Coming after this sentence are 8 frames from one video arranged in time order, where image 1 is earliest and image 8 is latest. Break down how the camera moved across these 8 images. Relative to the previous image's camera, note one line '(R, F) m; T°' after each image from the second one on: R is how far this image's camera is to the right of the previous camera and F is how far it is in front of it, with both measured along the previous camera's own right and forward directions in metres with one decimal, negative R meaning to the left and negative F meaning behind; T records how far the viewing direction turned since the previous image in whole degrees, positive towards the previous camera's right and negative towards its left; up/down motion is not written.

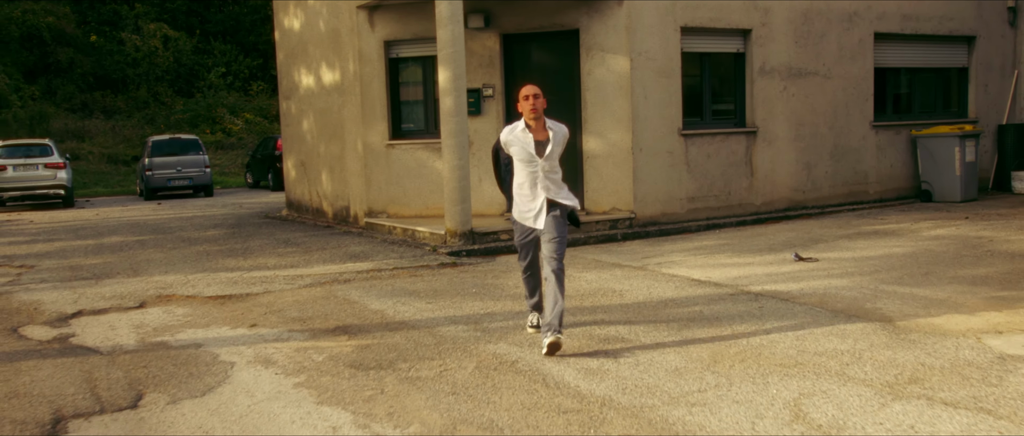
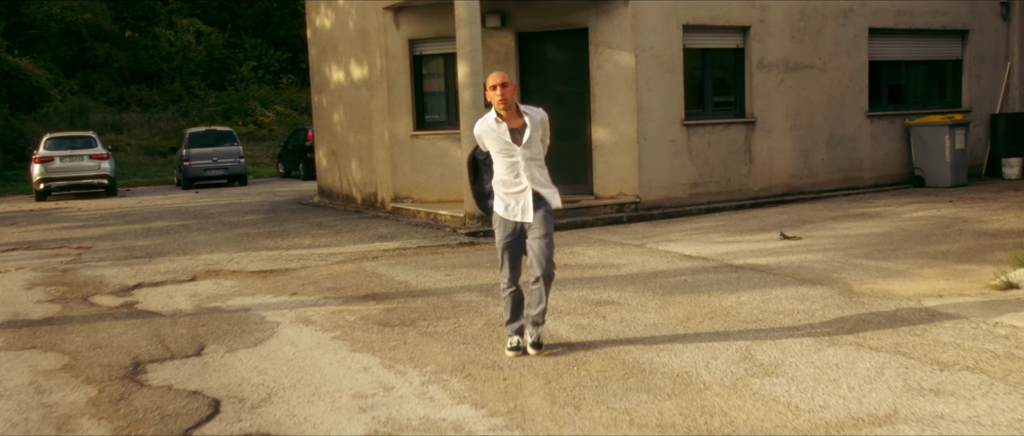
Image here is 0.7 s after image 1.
(+0.1, -1.0) m; -1°
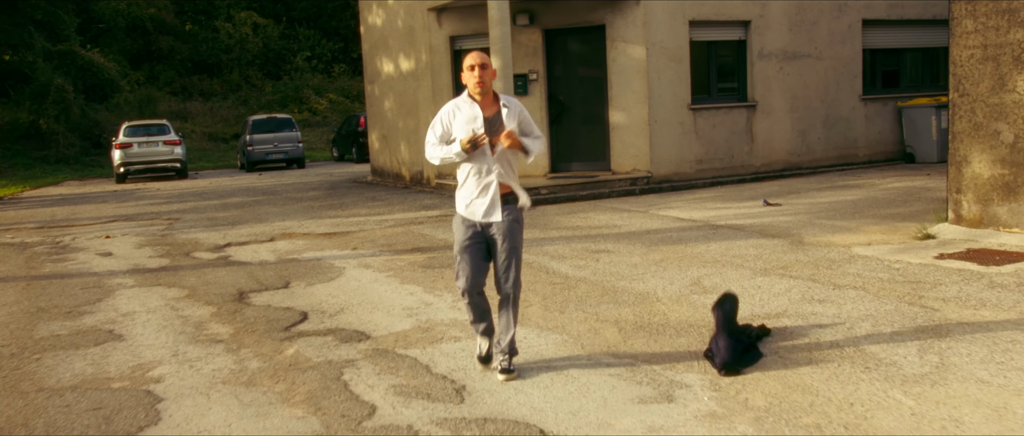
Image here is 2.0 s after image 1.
(+0.3, -1.9) m; -2°
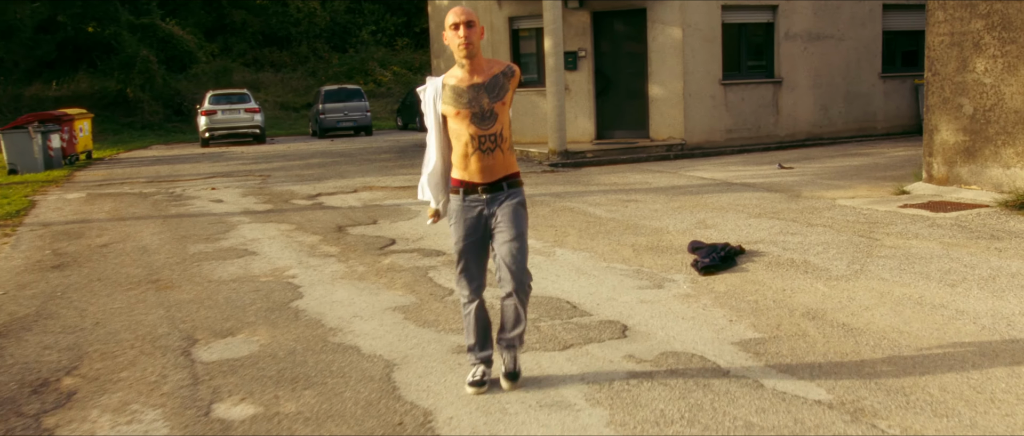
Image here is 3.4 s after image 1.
(+0.1, -2.0) m; -3°
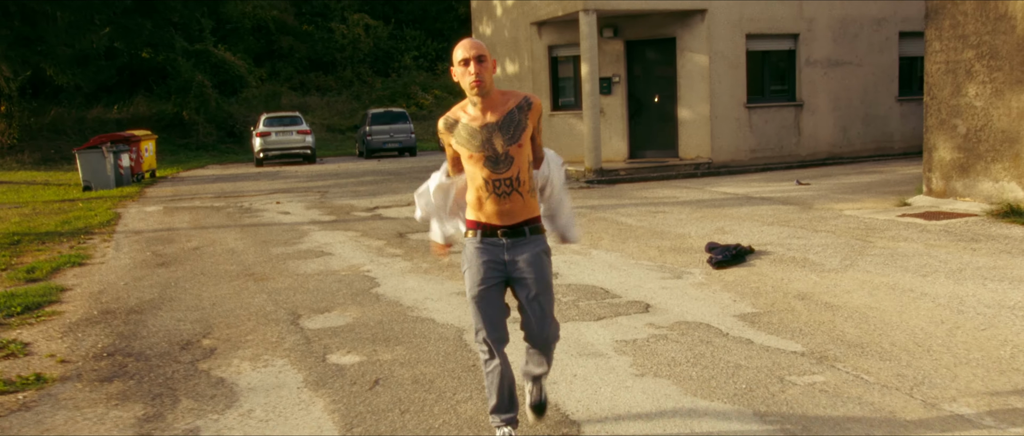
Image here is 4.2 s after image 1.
(-0.1, -1.3) m; -2°
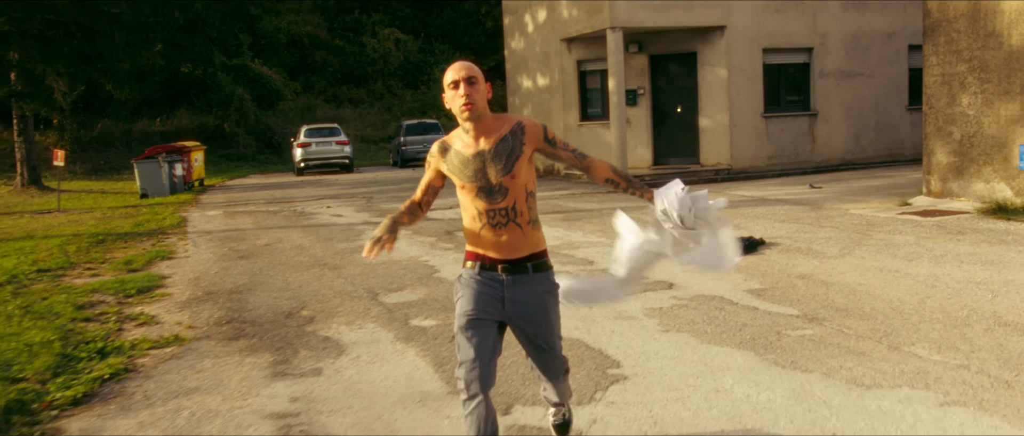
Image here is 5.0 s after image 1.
(-0.2, -1.3) m; -1°
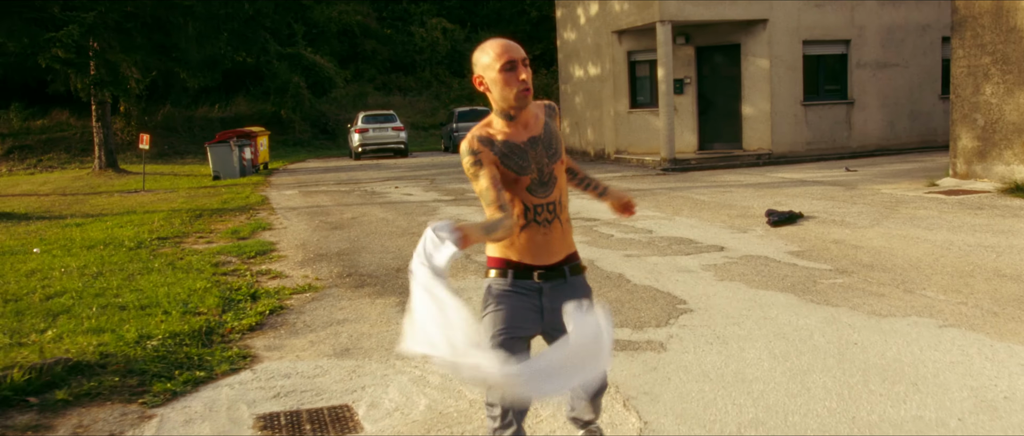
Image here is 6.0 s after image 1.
(-0.3, -1.4) m; -2°
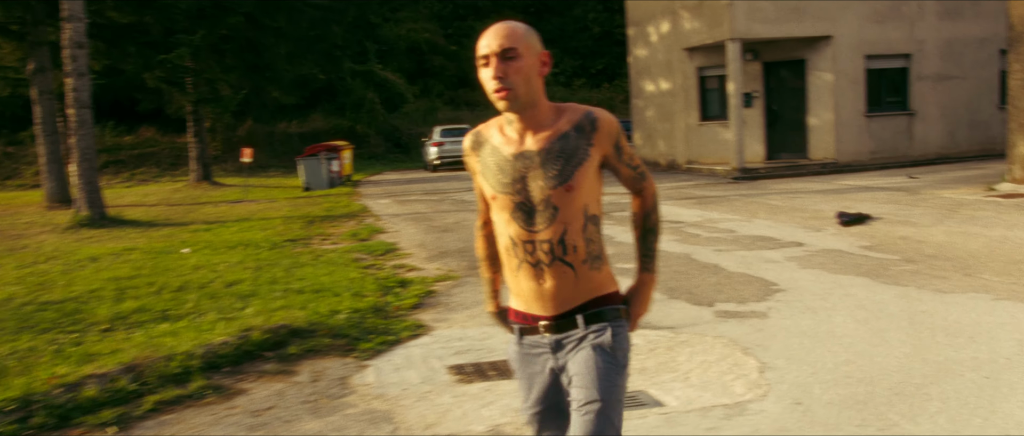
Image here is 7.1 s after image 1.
(-0.5, -1.4) m; -3°
